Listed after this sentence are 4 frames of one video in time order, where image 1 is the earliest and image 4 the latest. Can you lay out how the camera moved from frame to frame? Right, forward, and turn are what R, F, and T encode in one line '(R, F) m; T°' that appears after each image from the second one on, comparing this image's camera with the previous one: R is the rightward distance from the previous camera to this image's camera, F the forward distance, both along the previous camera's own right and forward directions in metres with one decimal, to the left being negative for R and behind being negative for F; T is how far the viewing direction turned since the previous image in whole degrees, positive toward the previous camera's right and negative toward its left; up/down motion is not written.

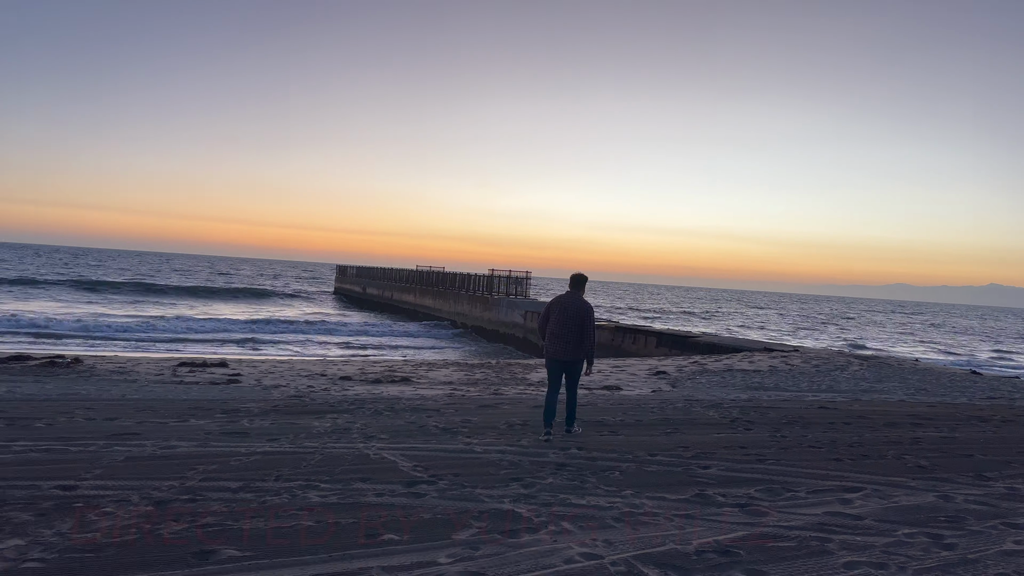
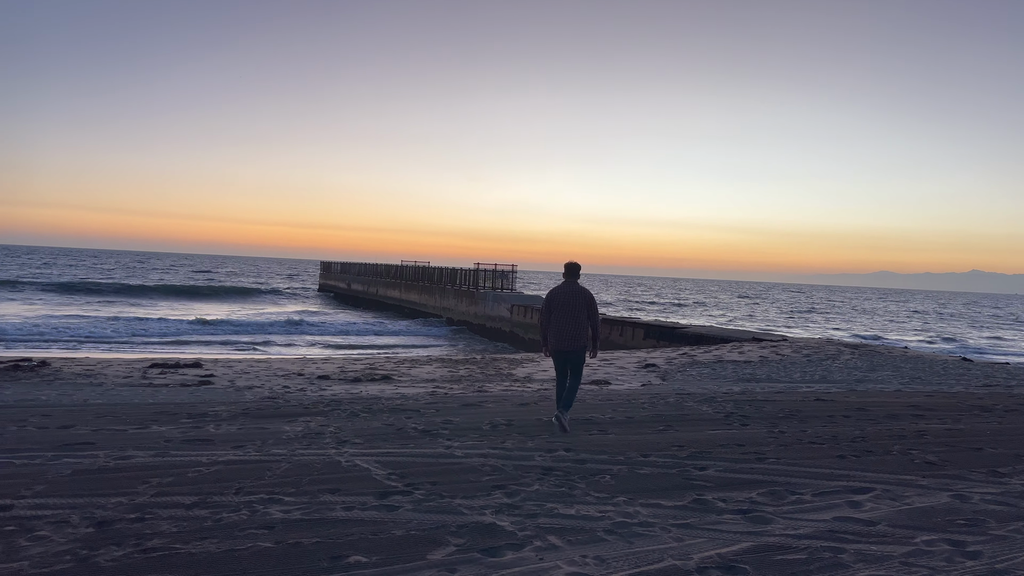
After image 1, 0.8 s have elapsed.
(0.0, +0.4) m; +1°
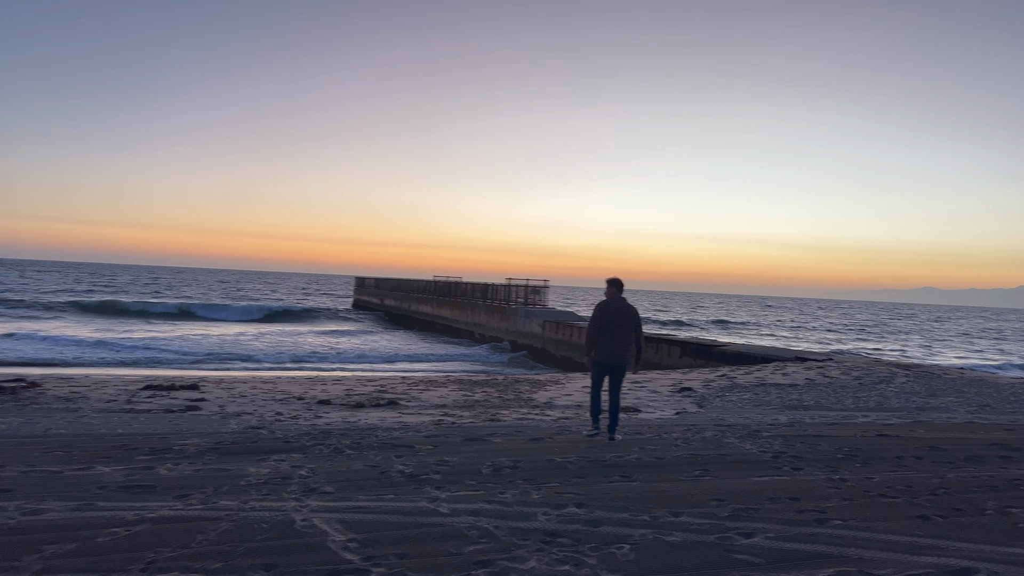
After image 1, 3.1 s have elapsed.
(+0.2, +0.9) m; -3°
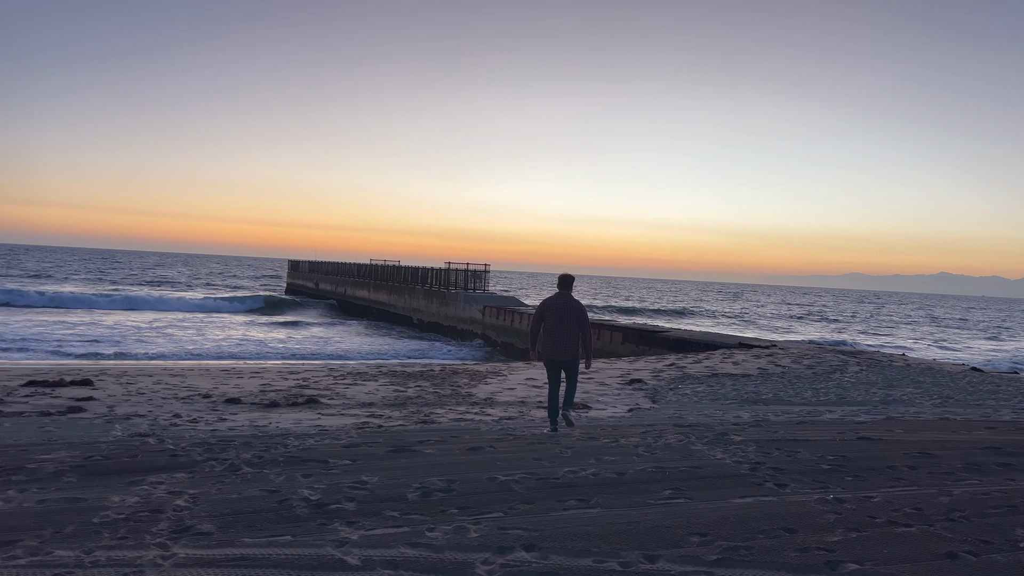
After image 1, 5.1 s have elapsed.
(0.0, +0.9) m; +5°
